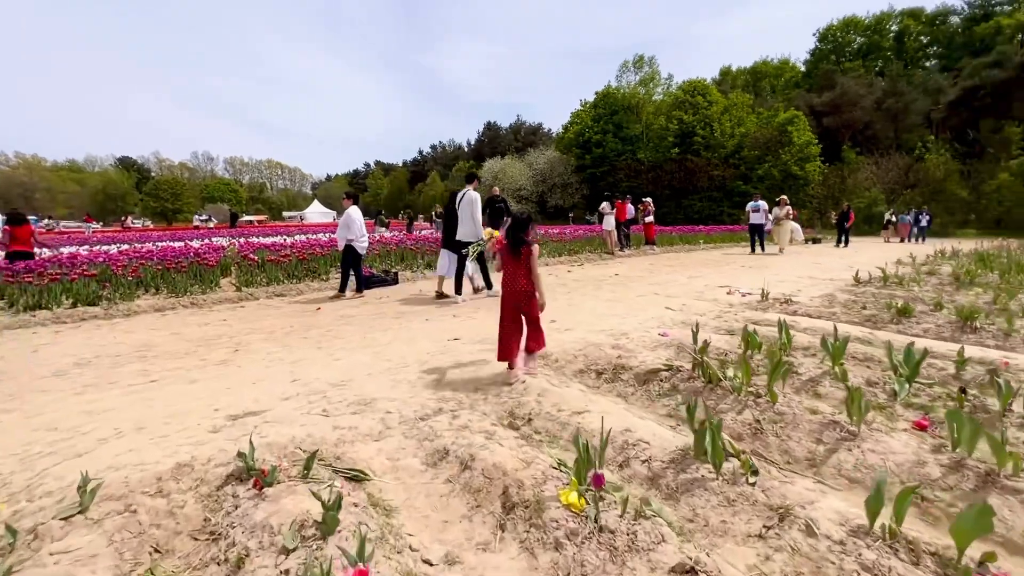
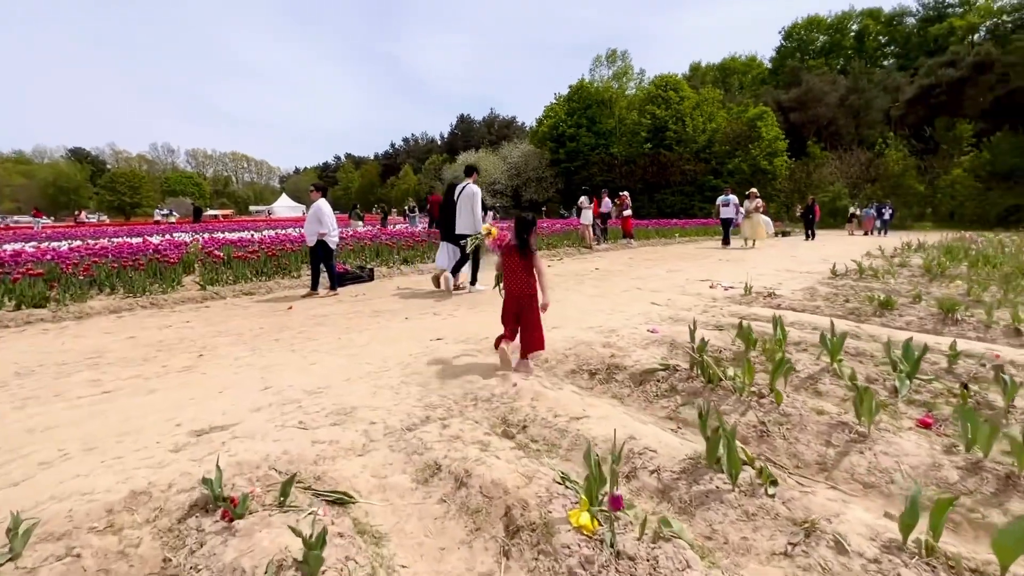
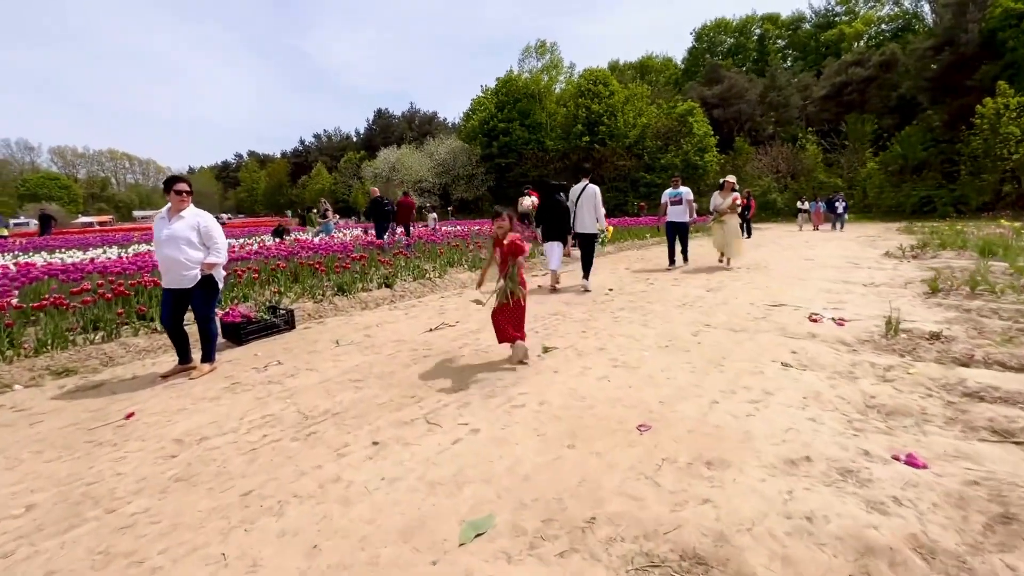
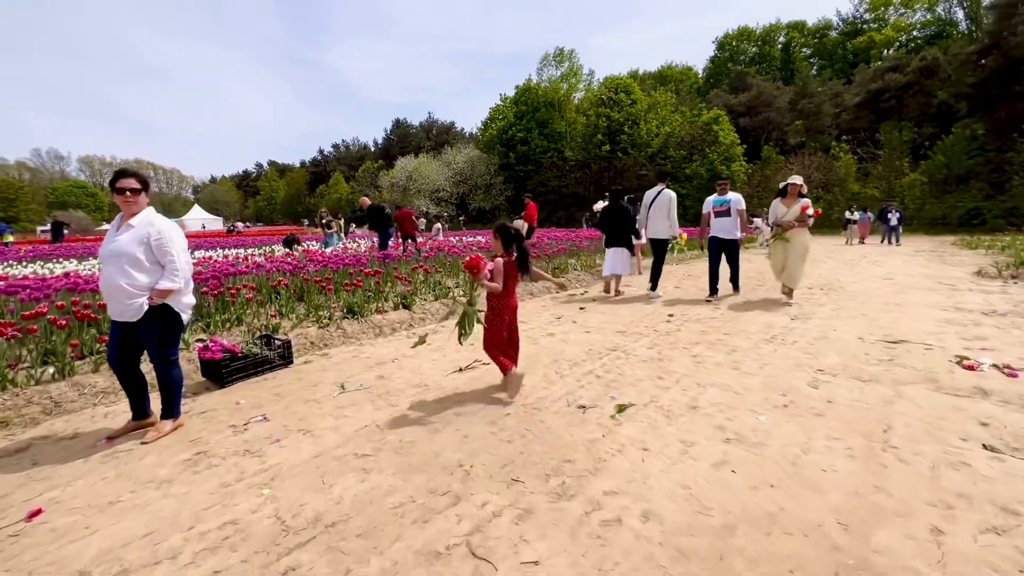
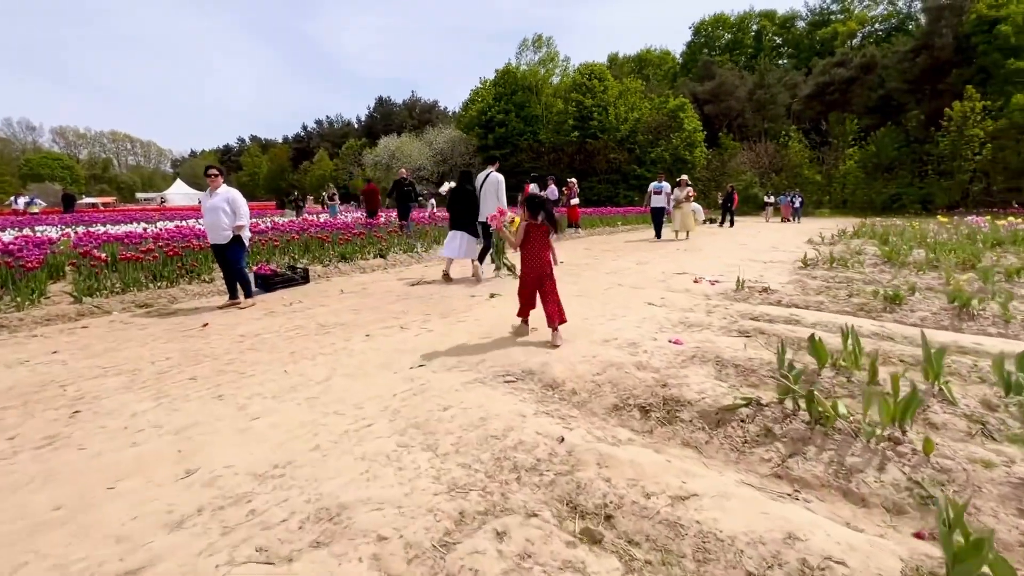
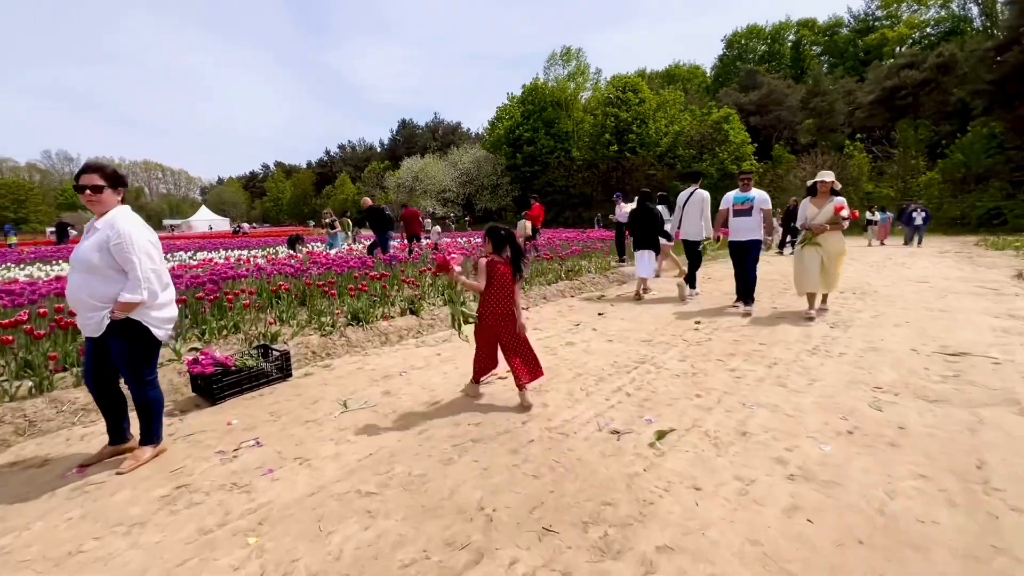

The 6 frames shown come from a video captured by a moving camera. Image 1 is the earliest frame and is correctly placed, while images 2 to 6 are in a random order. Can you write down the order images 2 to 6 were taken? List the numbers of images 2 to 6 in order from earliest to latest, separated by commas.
2, 5, 3, 4, 6
